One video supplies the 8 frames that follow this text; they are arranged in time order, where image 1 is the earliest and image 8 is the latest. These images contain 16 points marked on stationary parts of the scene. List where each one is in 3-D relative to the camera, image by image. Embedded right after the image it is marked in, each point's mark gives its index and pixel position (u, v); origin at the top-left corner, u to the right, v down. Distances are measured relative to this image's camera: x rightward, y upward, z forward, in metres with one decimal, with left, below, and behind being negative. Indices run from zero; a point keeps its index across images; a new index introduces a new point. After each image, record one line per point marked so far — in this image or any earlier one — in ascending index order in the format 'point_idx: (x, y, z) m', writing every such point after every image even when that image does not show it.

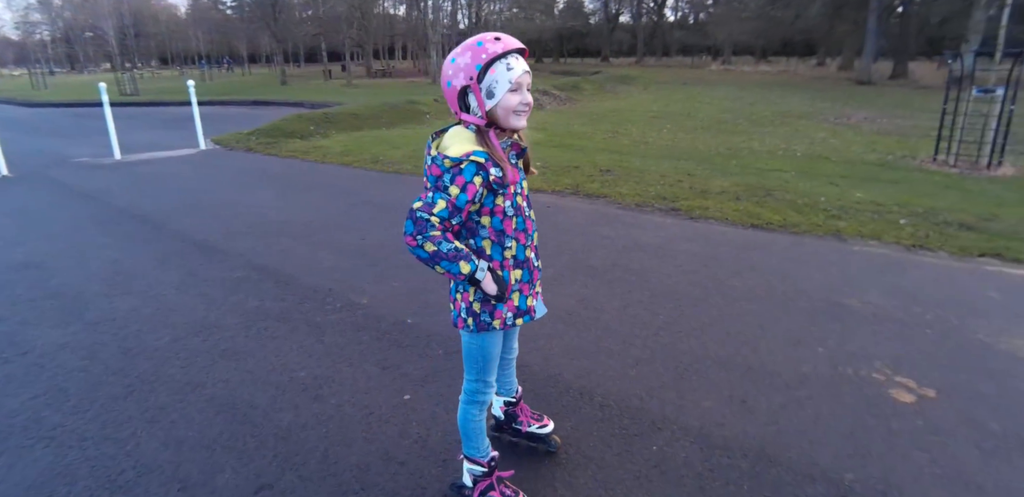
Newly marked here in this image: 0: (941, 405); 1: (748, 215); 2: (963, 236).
0: (+2.3, -0.8, +2.8) m
1: (+3.0, +0.4, +6.6) m
2: (+4.9, +0.1, +5.7) m
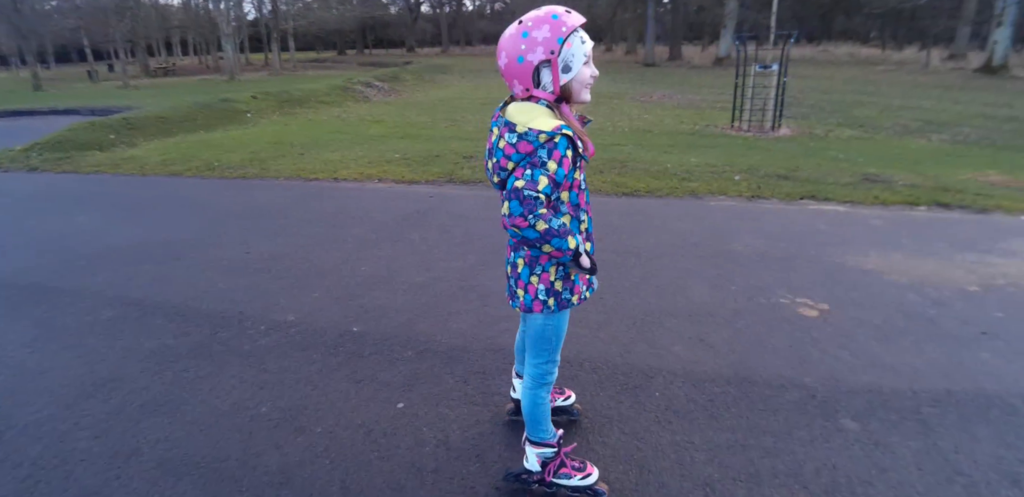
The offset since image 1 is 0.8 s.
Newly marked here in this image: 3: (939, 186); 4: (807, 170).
0: (+2.1, -0.4, +3.4) m
1: (+1.5, +0.9, +7.2) m
2: (+3.5, +0.9, +6.9) m
3: (+5.4, +0.8, +6.6) m
4: (+4.3, +1.2, +7.7) m
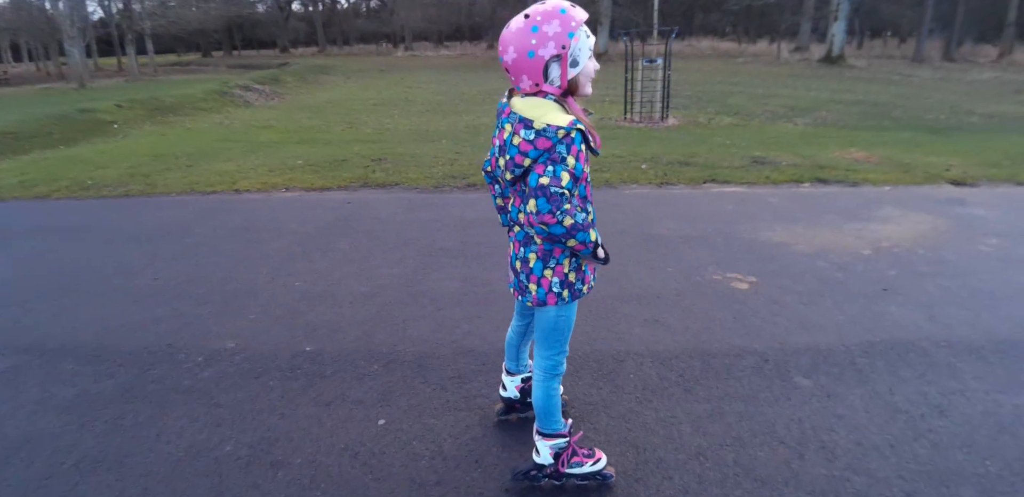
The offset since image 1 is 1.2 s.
0: (+1.8, -0.3, +3.8) m
1: (+0.3, +1.0, +7.4) m
2: (+2.4, +1.1, +7.5) m
3: (+4.3, +1.2, +7.5) m
4: (+3.0, +1.5, +8.4) m
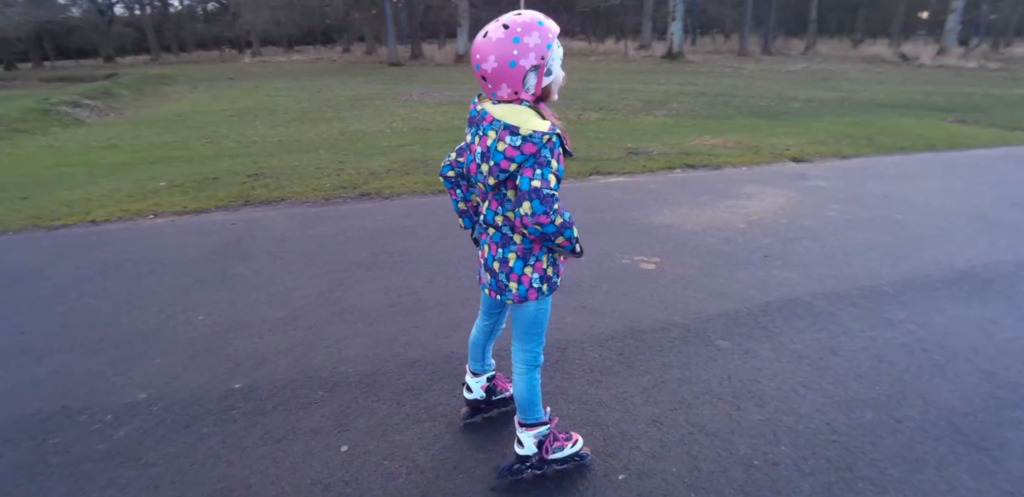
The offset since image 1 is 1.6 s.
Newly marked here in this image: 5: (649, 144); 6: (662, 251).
0: (+1.2, -0.1, +4.1) m
1: (-1.2, +0.9, +7.3) m
2: (+0.9, +1.3, +7.9) m
3: (+2.6, +1.5, +8.4) m
4: (+1.2, +1.7, +8.9) m
5: (+2.5, +1.8, +9.1) m
6: (+1.3, 0.0, +4.5) m
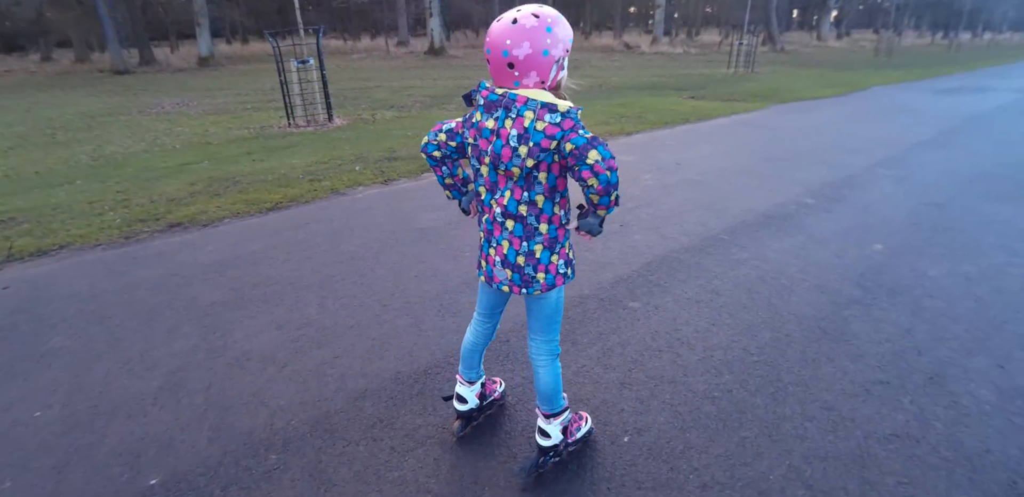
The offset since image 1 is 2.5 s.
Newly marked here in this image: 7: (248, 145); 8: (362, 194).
0: (+0.3, 0.0, +4.4) m
1: (-3.2, +0.6, +6.5) m
2: (-1.6, +1.3, +7.7) m
3: (-0.2, +1.8, +8.8) m
4: (-1.7, +1.7, +8.8) m
5: (-0.6, +2.0, +9.4) m
6: (+0.2, +0.2, +4.8) m
7: (-5.4, +2.2, +10.9) m
8: (-1.9, +0.7, +6.6) m
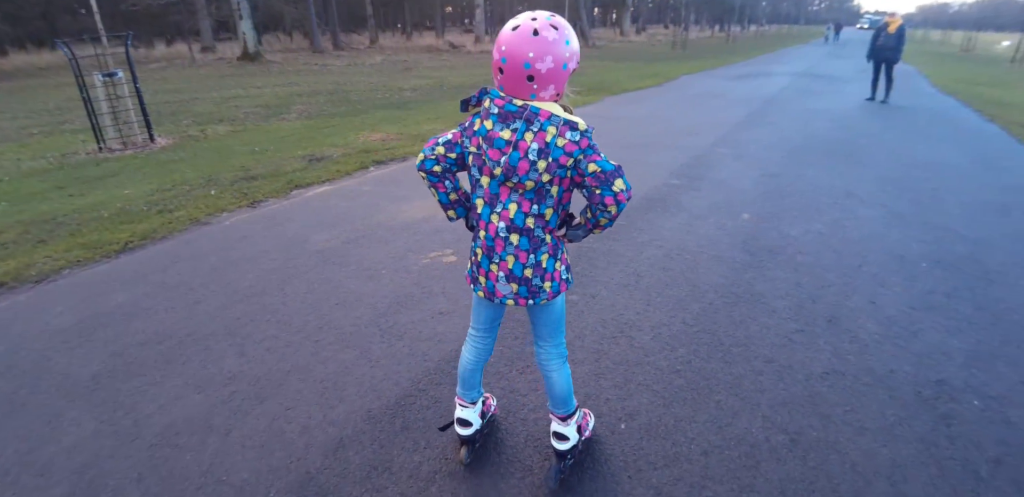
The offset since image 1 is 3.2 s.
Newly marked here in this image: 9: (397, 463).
0: (-0.4, 0.0, +4.3) m
1: (-4.3, 0.0, +5.4) m
2: (-3.2, +0.9, +7.0) m
3: (-2.2, +1.6, +8.4) m
4: (-3.7, +1.3, +8.0) m
5: (-2.8, +1.7, +8.9) m
6: (-0.5, +0.1, +4.7) m
7: (-7.9, +1.2, +9.1) m
8: (-3.1, +0.4, +5.9) m
9: (-0.5, -0.9, +2.1) m
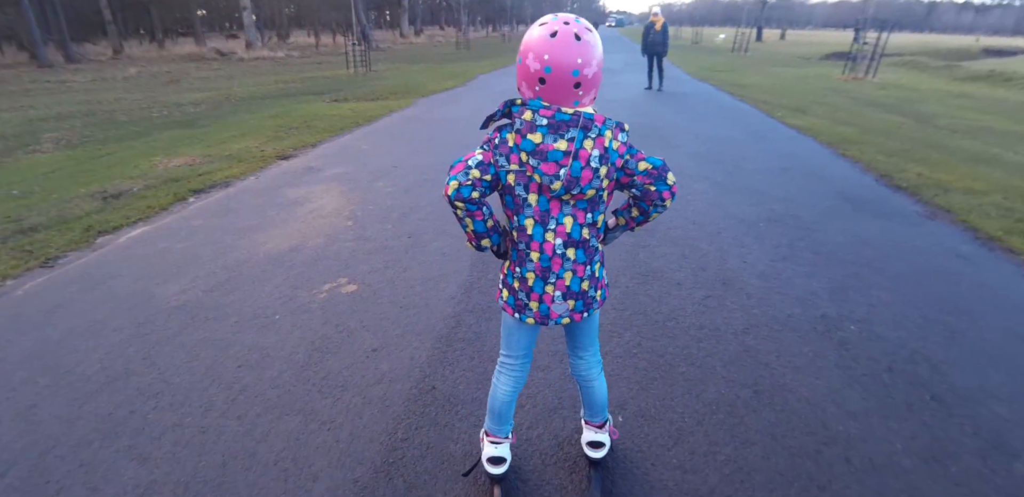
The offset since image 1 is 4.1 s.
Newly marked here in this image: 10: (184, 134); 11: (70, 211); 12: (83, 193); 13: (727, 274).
0: (-1.1, -0.2, +4.0) m
1: (-5.1, -0.8, +3.7) m
2: (-4.8, +0.2, +5.6) m
3: (-4.4, +1.0, +7.2) m
4: (-5.6, +0.4, +6.3) m
5: (-5.2, +1.0, +7.4) m
6: (-1.4, -0.1, +4.3) m
7: (-9.9, -0.3, +5.9) m
8: (-4.2, -0.3, +4.5) m
9: (-0.3, -1.0, +1.9) m
10: (-7.1, +2.6, +11.6) m
11: (-5.7, +0.7, +7.0) m
12: (-6.0, +0.9, +7.5) m
13: (+1.6, -0.1, +3.9) m
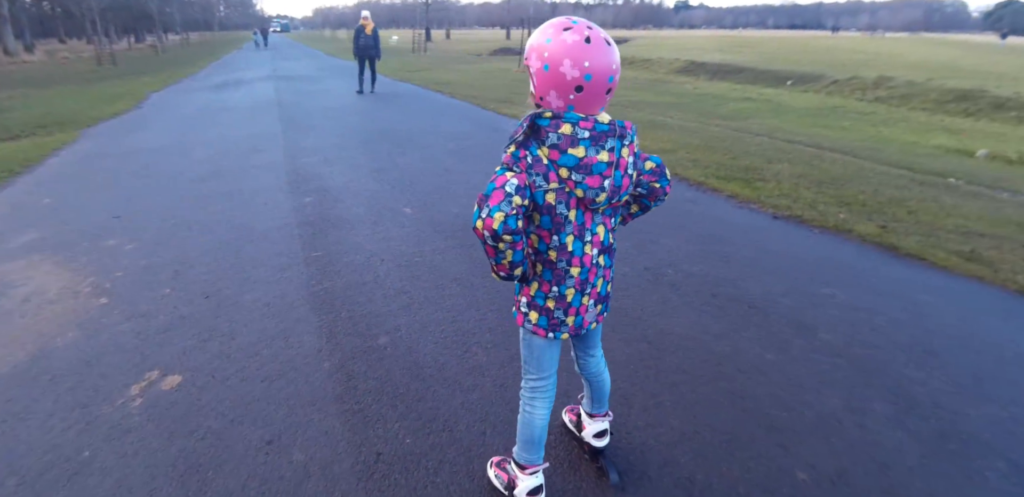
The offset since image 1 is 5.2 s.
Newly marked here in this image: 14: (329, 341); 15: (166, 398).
0: (-1.9, -0.7, +3.2) m
1: (-5.1, -2.1, +1.1) m
2: (-5.9, -1.2, +2.8) m
3: (-6.5, -0.5, +4.4) m
4: (-7.0, -1.2, +3.1) m
5: (-7.3, -0.6, +4.2) m
6: (-2.3, -0.7, +3.3) m
7: (-10.3, -2.8, +0.8) m
8: (-4.8, -1.5, +2.2) m
9: (-0.1, -1.2, +1.7) m
10: (-11.2, +0.2, +6.9) m
11: (-7.5, -1.0, +3.6) m
12: (-8.0, -0.9, +3.9) m
13: (+0.4, 0.0, +4.4) m
14: (-1.2, -0.6, +3.4) m
15: (-1.9, -0.8, +2.9) m
